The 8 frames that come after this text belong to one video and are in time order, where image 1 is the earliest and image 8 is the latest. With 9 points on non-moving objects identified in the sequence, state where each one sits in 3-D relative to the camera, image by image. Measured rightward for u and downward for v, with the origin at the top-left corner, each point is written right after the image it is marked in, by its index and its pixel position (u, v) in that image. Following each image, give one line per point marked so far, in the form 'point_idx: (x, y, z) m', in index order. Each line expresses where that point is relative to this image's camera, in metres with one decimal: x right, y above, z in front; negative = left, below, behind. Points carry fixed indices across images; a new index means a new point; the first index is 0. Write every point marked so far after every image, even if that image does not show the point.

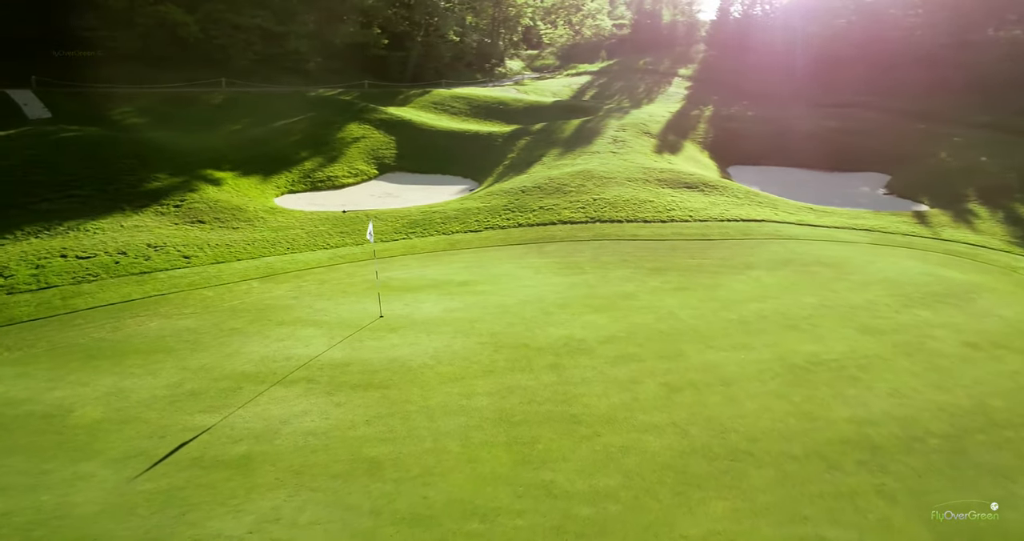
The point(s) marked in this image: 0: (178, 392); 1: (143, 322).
0: (-4.1, -1.5, +8.7) m
1: (-5.6, -0.8, +10.8) m
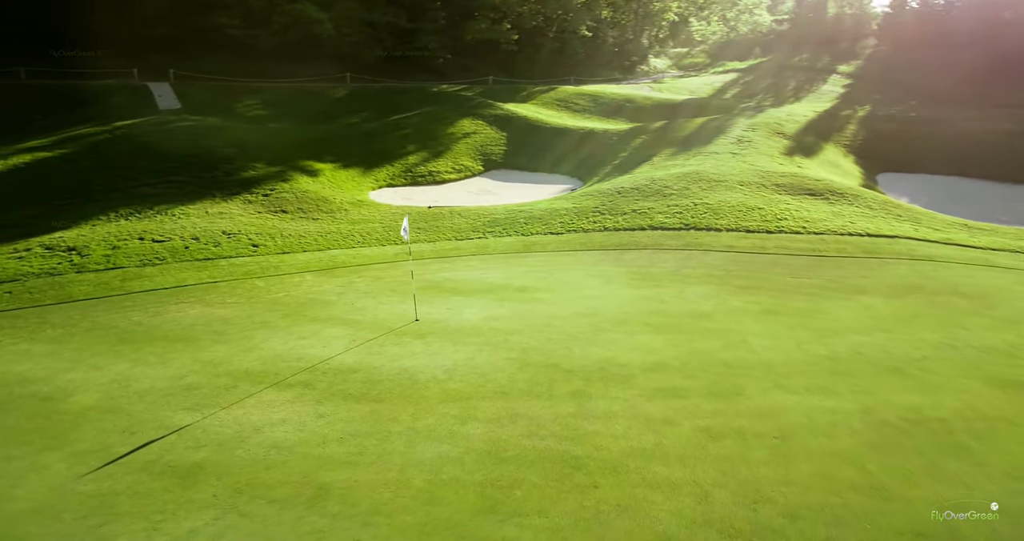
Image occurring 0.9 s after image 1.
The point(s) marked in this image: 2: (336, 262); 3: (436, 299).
0: (-3.9, -1.3, +8.4) m
1: (-5.0, -0.6, +10.7) m
2: (-3.3, +0.2, +13.2) m
3: (-1.2, -0.4, +11.3) m
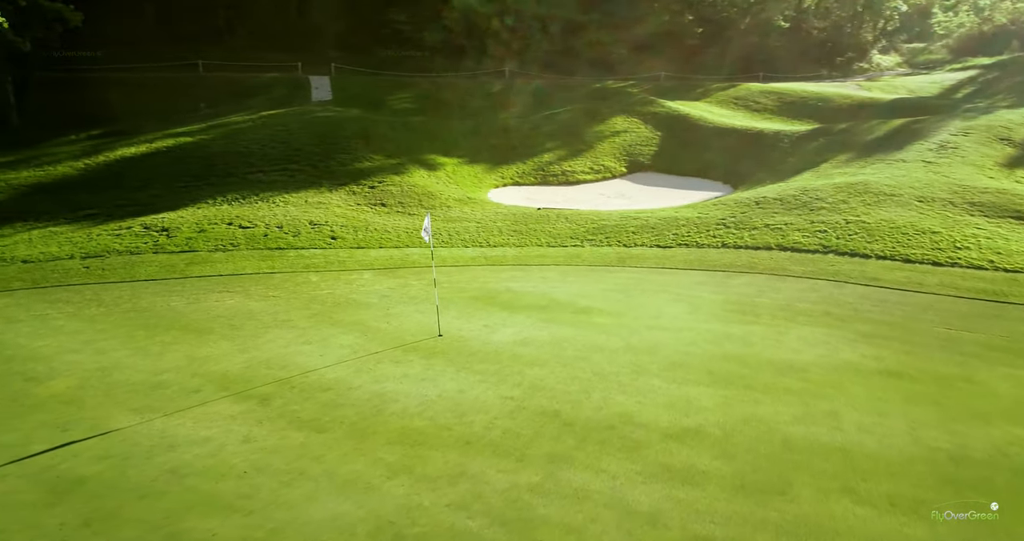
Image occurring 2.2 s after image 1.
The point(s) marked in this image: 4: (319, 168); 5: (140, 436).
0: (-4.0, -1.2, +7.8) m
1: (-4.2, -0.4, +10.3) m
2: (-1.8, +0.2, +12.2) m
3: (-0.5, -0.6, +9.8) m
4: (-4.4, +2.3, +16.1) m
5: (-3.4, -1.5, +6.6) m
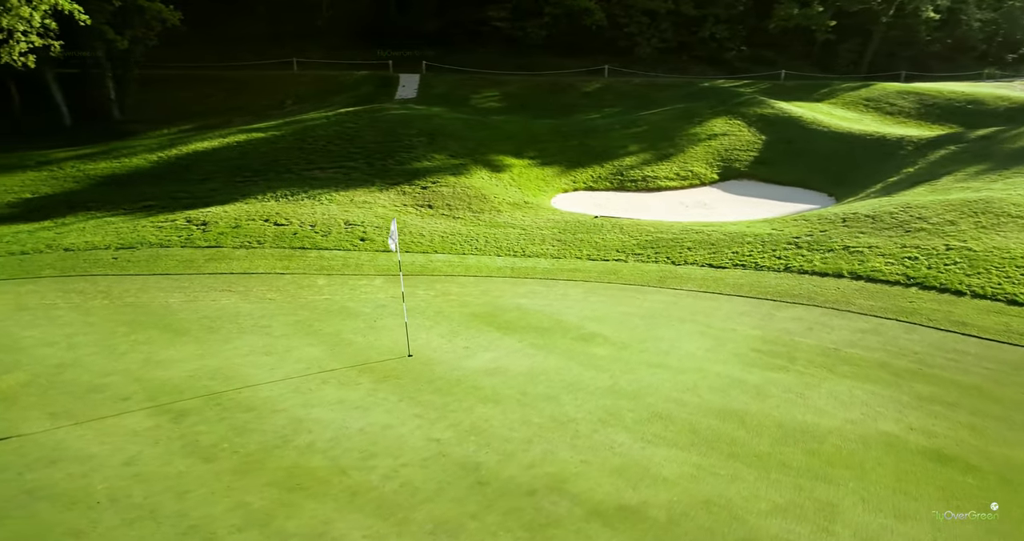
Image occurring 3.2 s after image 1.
0: (-4.4, -1.2, +7.5) m
1: (-4.1, -0.4, +10.0) m
2: (-1.4, +0.1, +11.4) m
3: (-0.5, -0.7, +8.8) m
4: (-3.0, +2.3, +15.7) m
5: (-4.1, -1.5, +6.2) m
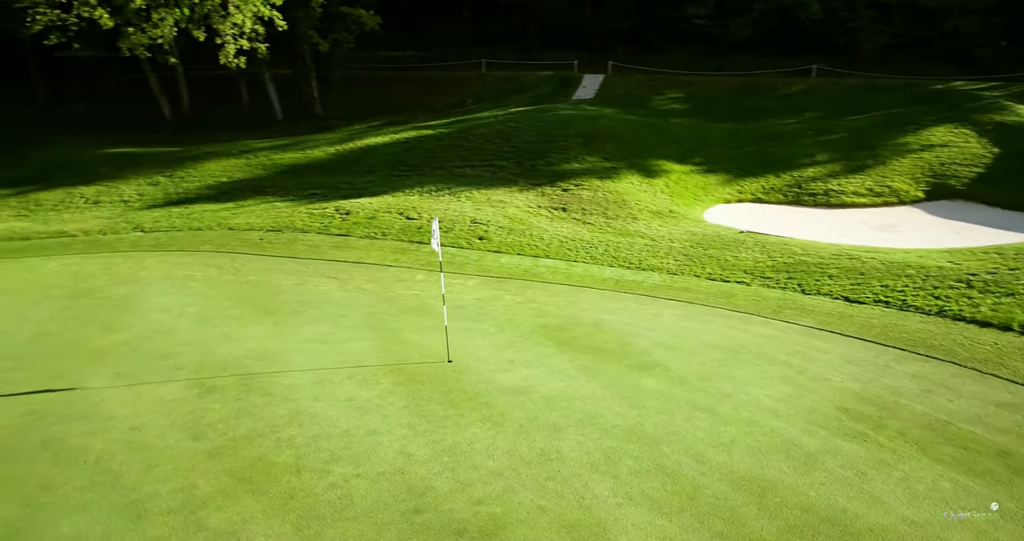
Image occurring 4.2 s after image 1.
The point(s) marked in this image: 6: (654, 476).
0: (-3.9, -0.9, +8.2) m
1: (-2.8, -0.2, +10.5) m
2: (+0.2, 0.0, +10.9) m
3: (+0.2, -0.8, +8.2) m
4: (+0.2, +2.3, +15.5) m
5: (-4.1, -1.2, +6.9) m
6: (+1.1, -1.5, +5.4) m
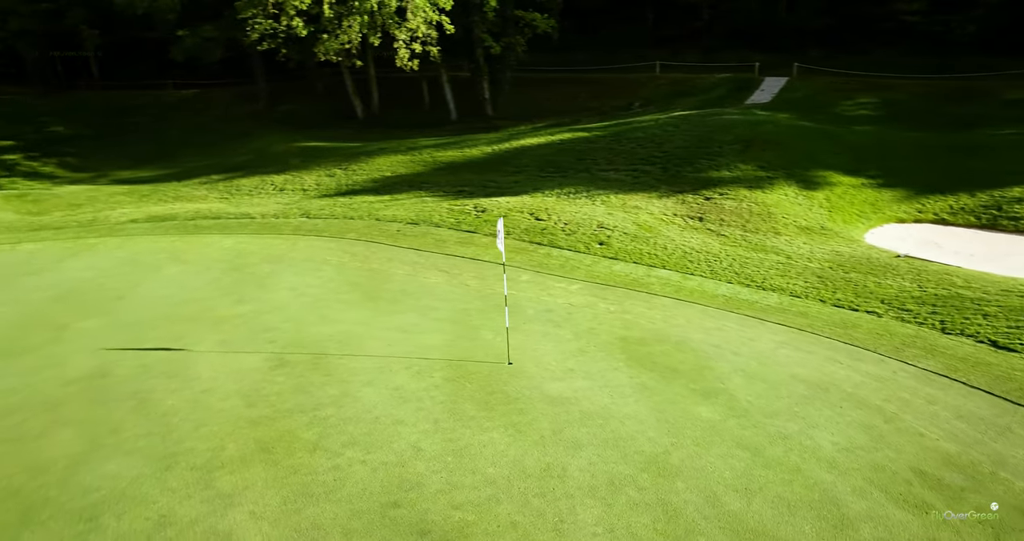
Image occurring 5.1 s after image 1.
0: (-3.0, -0.7, +9.0) m
1: (-1.2, -0.1, +10.9) m
2: (+1.8, -0.2, +10.5) m
3: (+0.9, -0.9, +7.9) m
4: (+3.3, +2.0, +14.8) m
5: (-3.6, -1.0, +7.8) m
6: (+1.0, -1.7, +4.9) m
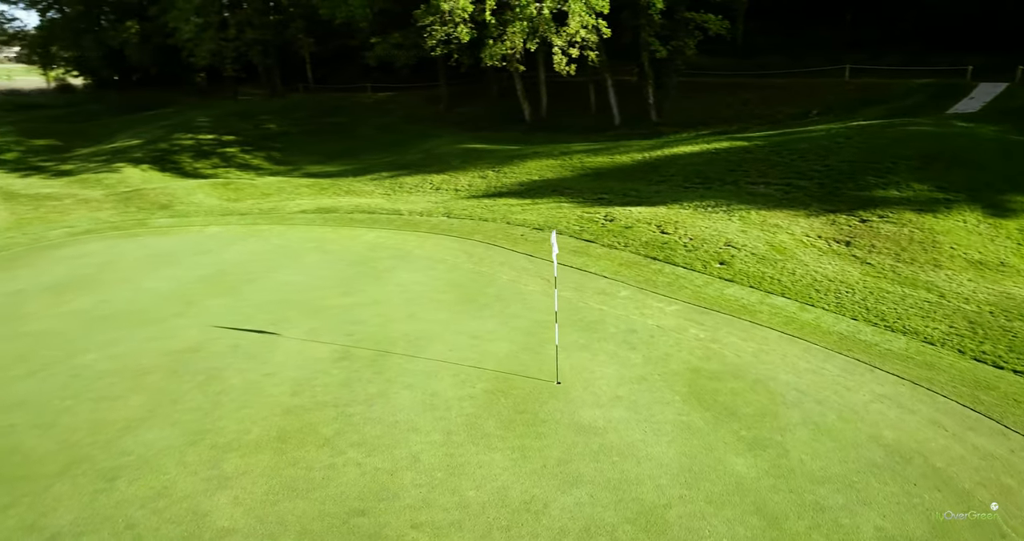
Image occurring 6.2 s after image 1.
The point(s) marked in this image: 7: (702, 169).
0: (-2.0, -0.6, +9.4) m
1: (+0.3, -0.2, +10.7) m
2: (+3.1, -0.5, +9.5) m
3: (+1.4, -1.1, +7.3) m
4: (+5.9, +1.5, +13.3) m
5: (-2.9, -0.9, +8.4) m
6: (+0.6, -1.8, +4.4) m
7: (+4.2, +2.2, +15.6) m
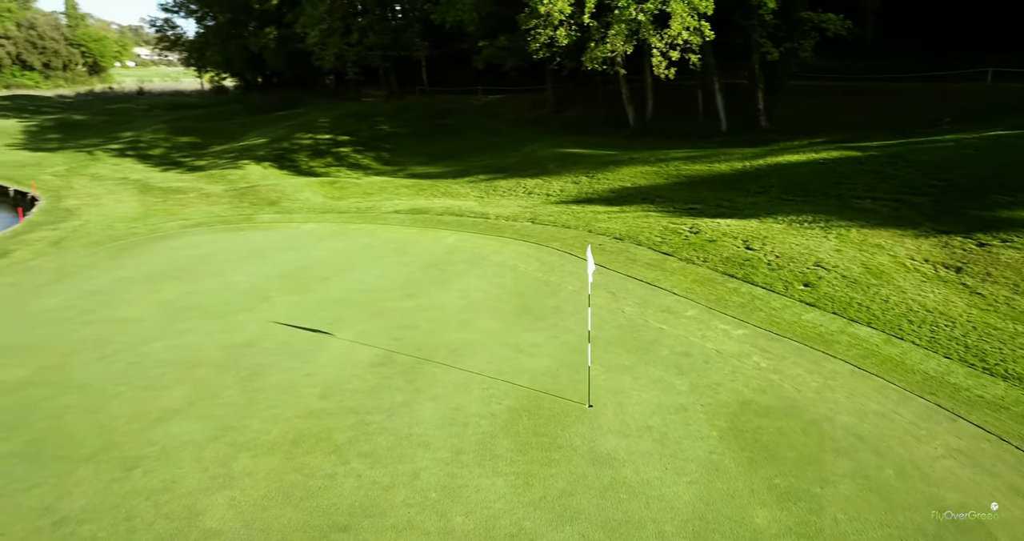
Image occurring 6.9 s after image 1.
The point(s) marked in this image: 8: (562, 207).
0: (-1.3, -0.7, +9.4) m
1: (+1.2, -0.4, +10.3) m
2: (+3.8, -0.8, +8.7) m
3: (+1.7, -1.4, +6.7) m
4: (+7.2, +1.1, +11.9) m
5: (-2.3, -0.9, +8.6) m
6: (+0.4, -2.0, +4.0) m
7: (+5.9, +1.8, +14.5) m
8: (+1.2, +1.5, +16.5) m
